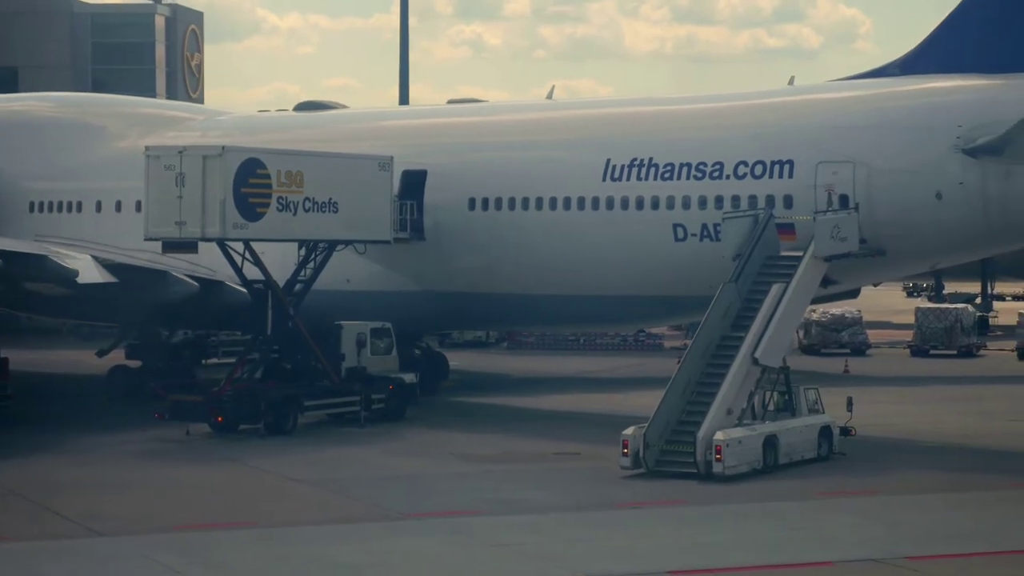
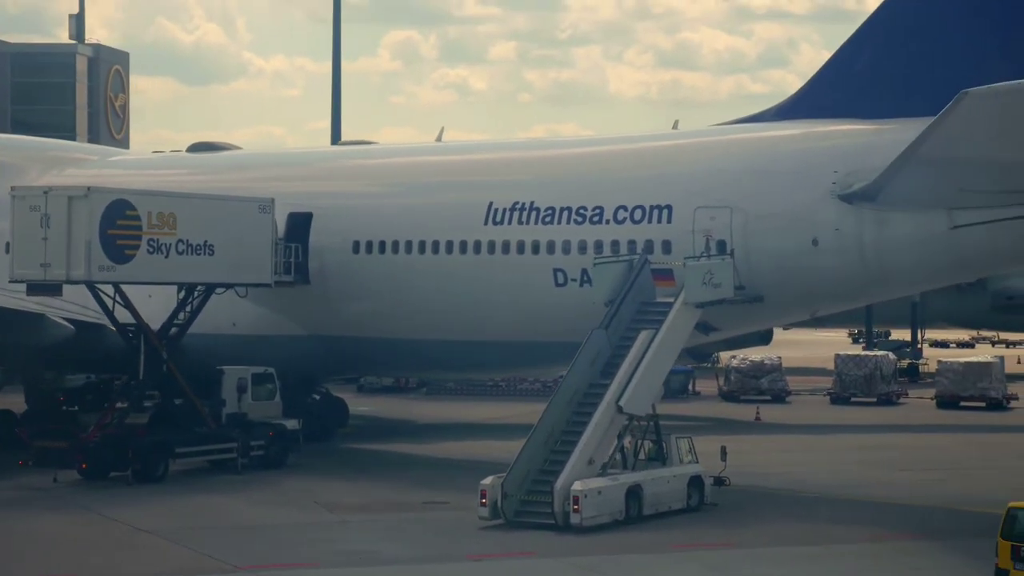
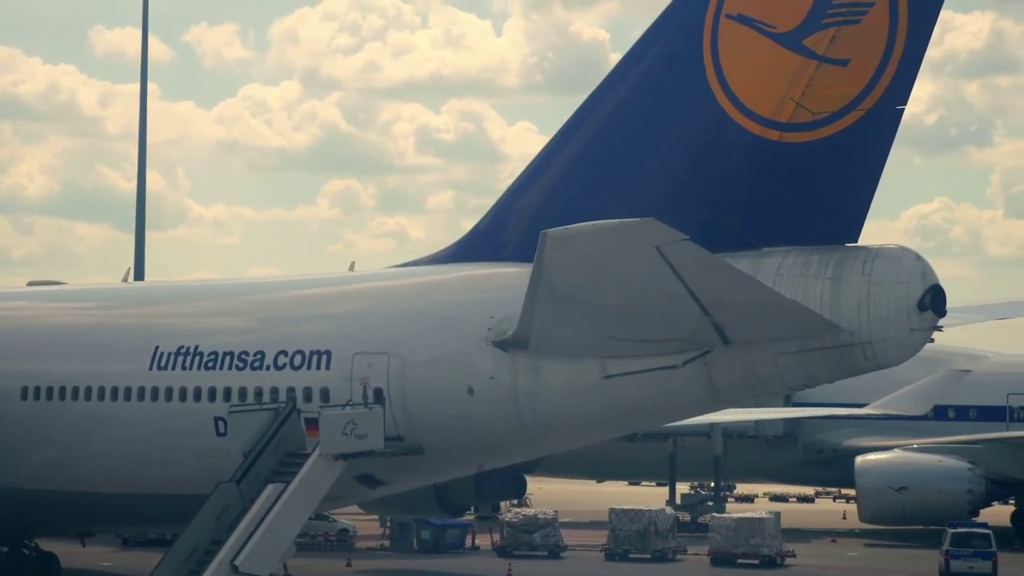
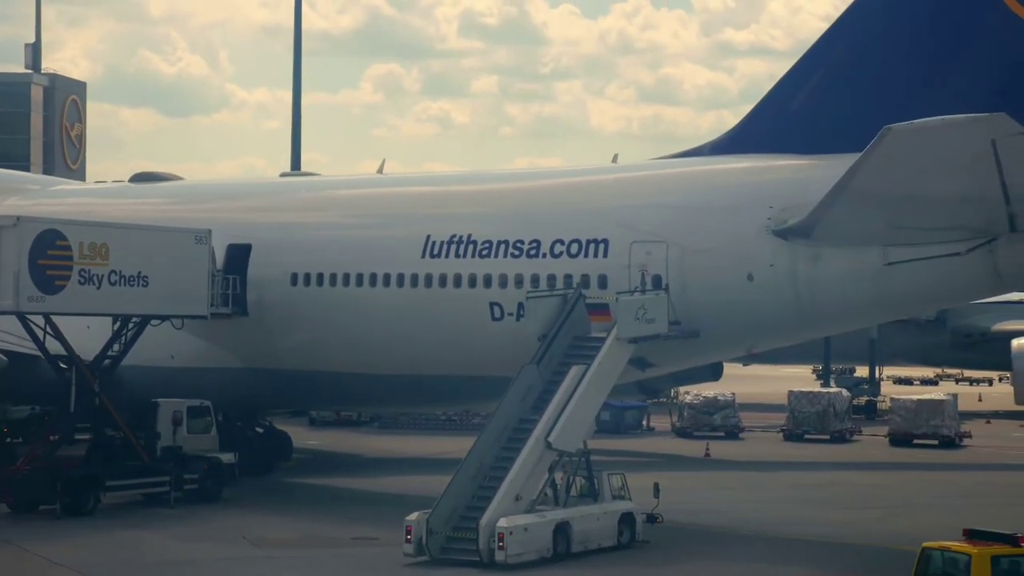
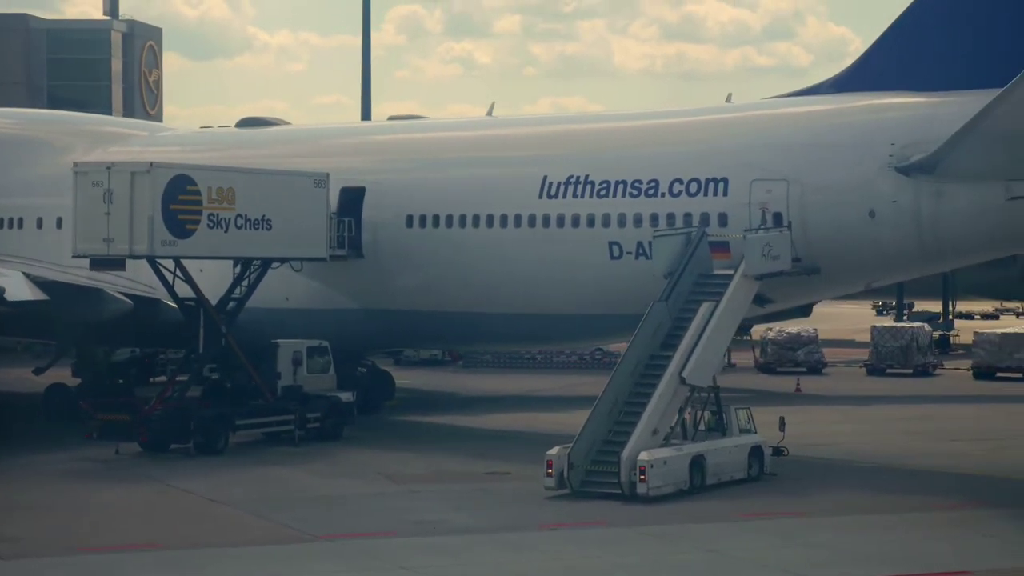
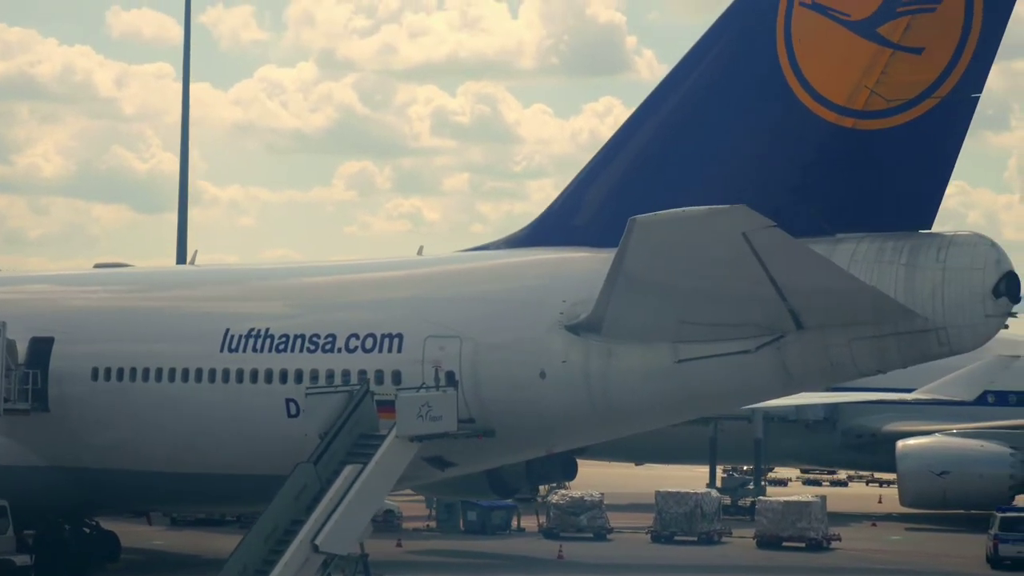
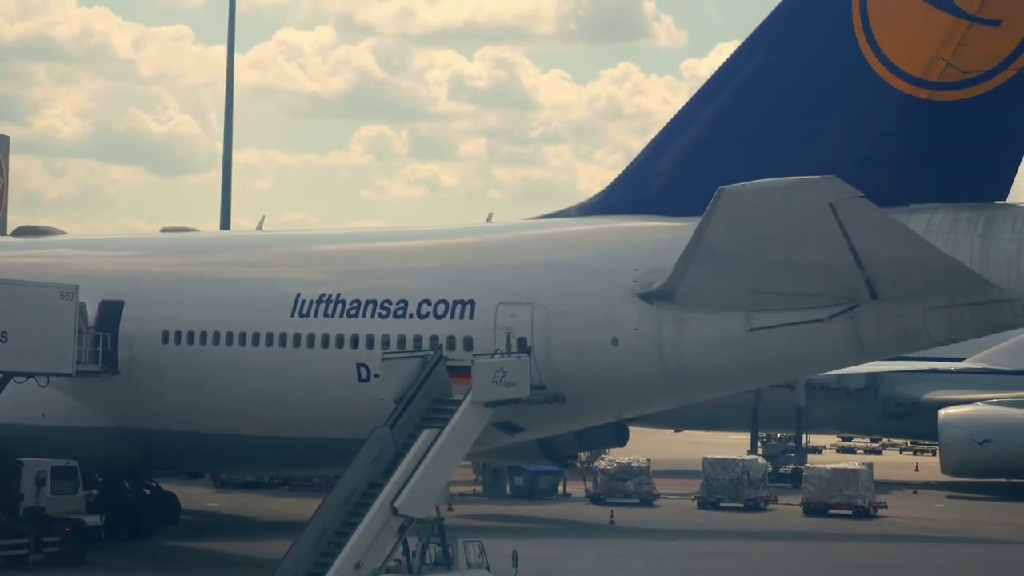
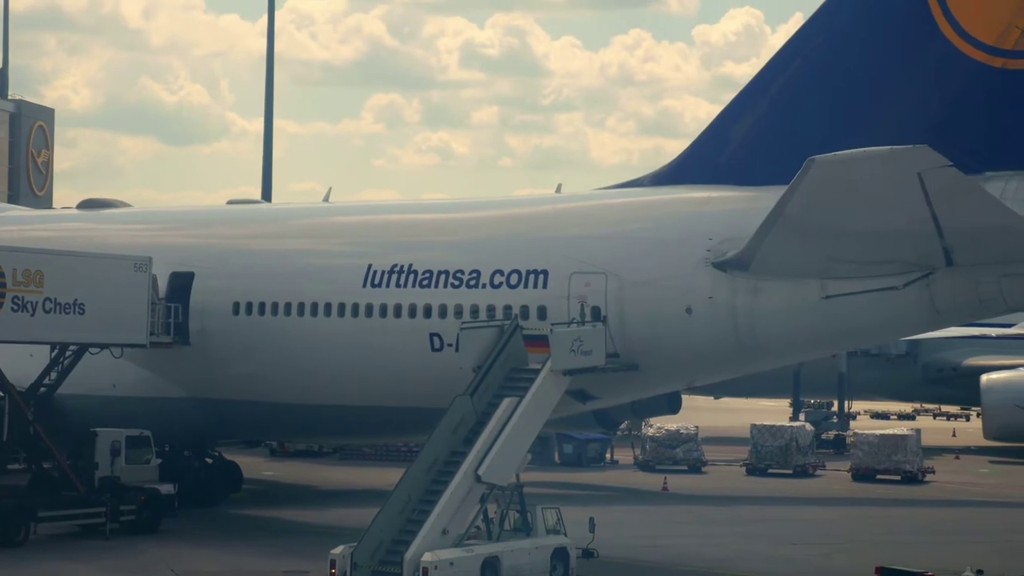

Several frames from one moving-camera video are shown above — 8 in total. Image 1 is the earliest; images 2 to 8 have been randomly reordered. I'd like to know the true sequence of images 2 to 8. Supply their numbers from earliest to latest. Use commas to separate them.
5, 2, 4, 8, 7, 6, 3
